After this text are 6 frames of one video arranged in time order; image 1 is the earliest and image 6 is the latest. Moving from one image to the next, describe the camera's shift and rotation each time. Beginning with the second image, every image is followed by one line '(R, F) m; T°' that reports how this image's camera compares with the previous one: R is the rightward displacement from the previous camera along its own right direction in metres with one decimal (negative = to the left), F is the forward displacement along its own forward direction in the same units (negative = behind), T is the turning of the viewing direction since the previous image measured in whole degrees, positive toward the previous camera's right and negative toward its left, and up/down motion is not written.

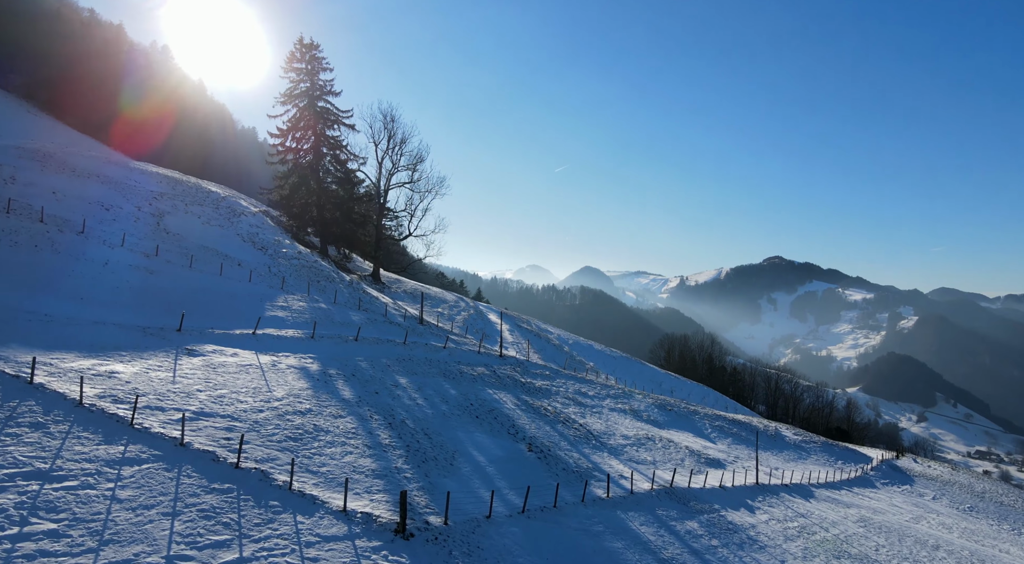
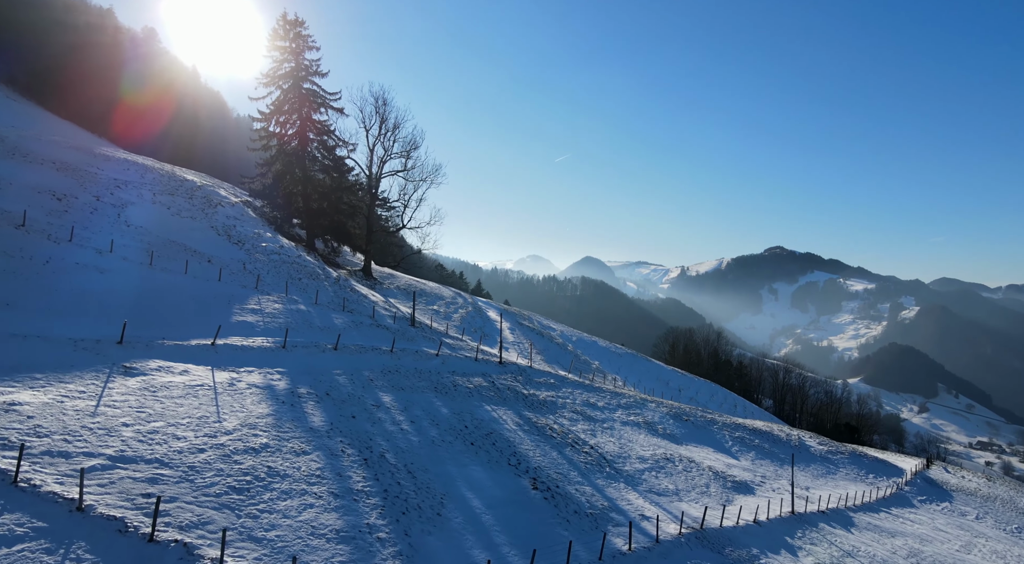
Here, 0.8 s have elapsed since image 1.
(0.0, +3.5) m; 0°
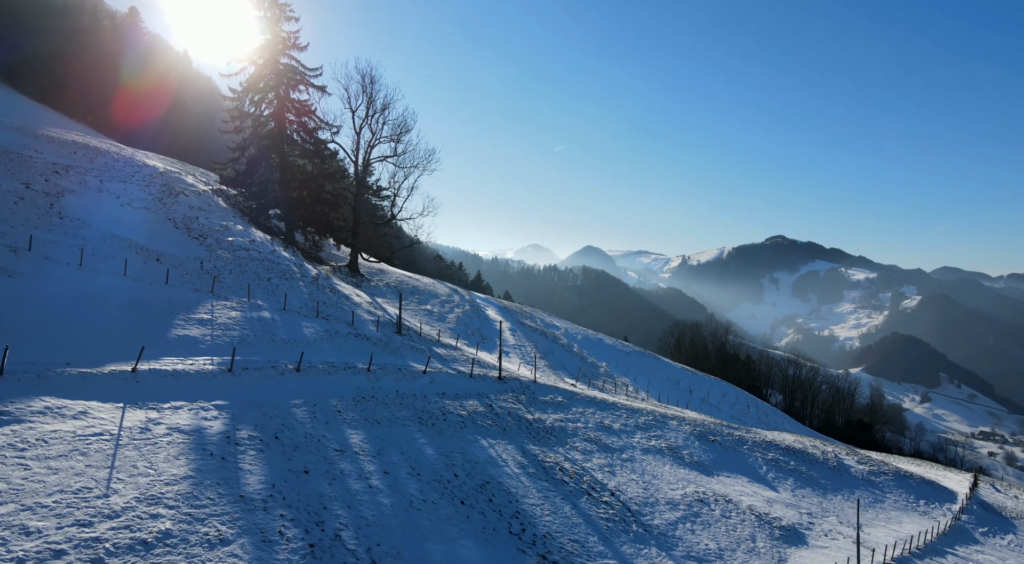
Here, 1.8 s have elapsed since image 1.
(0.0, +4.5) m; 0°
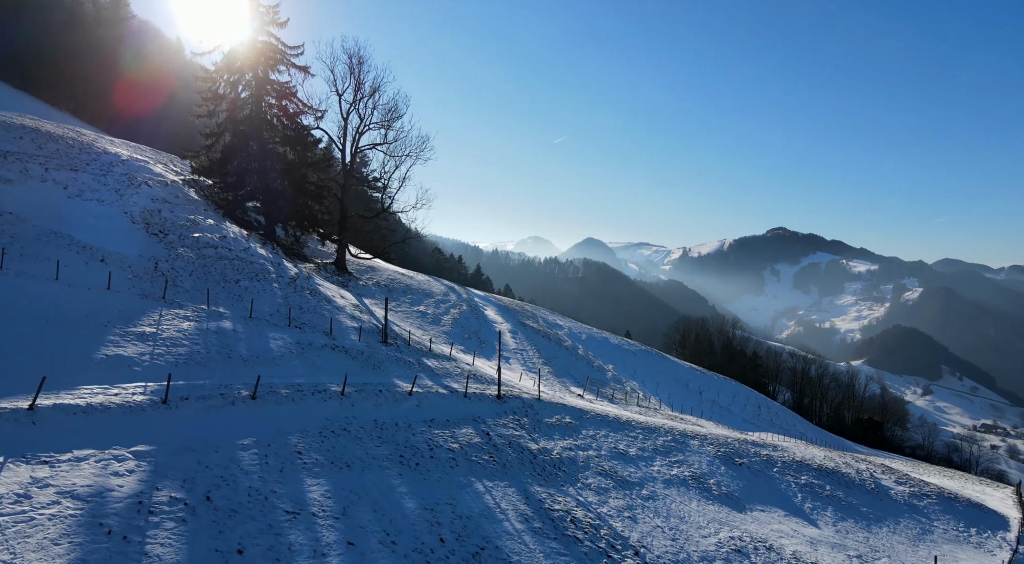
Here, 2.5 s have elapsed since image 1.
(0.0, +3.6) m; 0°
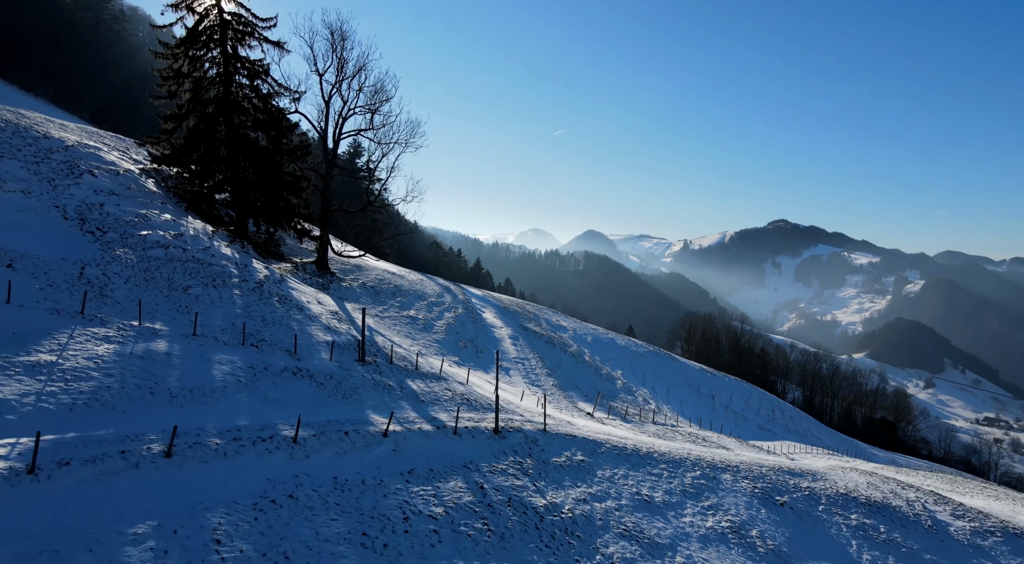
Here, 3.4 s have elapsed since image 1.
(0.0, +4.1) m; 0°
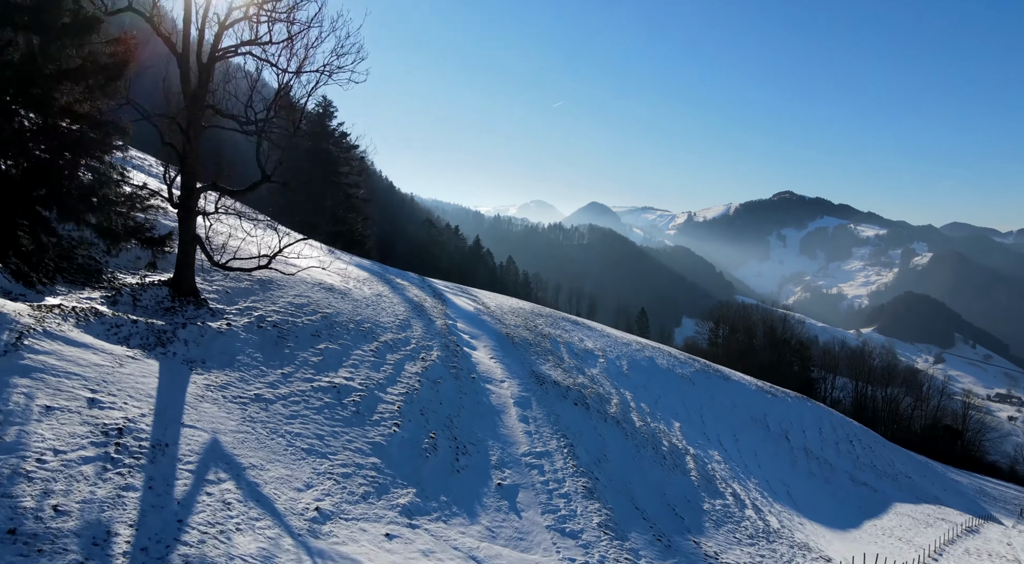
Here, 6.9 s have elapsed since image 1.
(-0.2, +16.7) m; 0°
